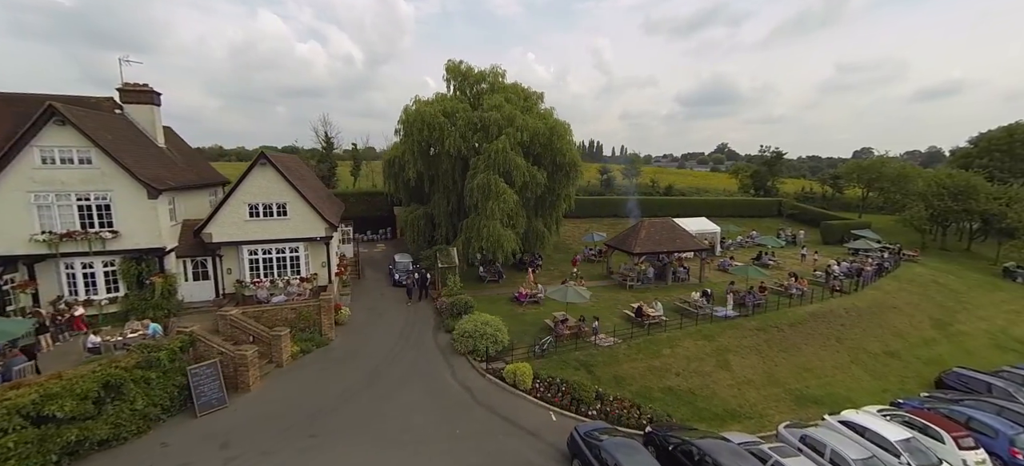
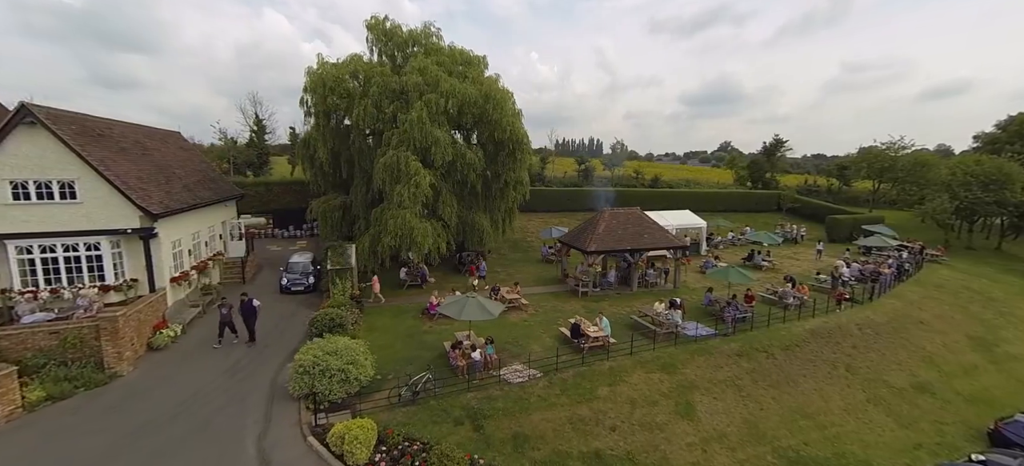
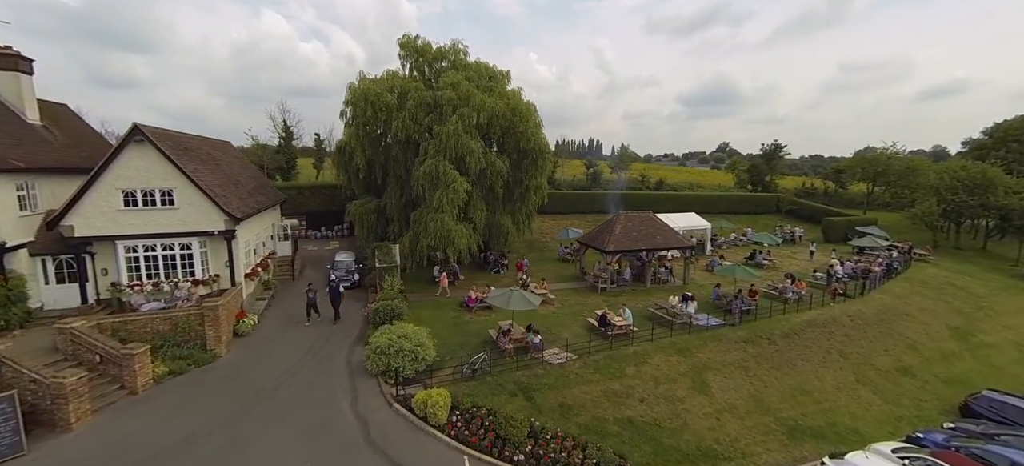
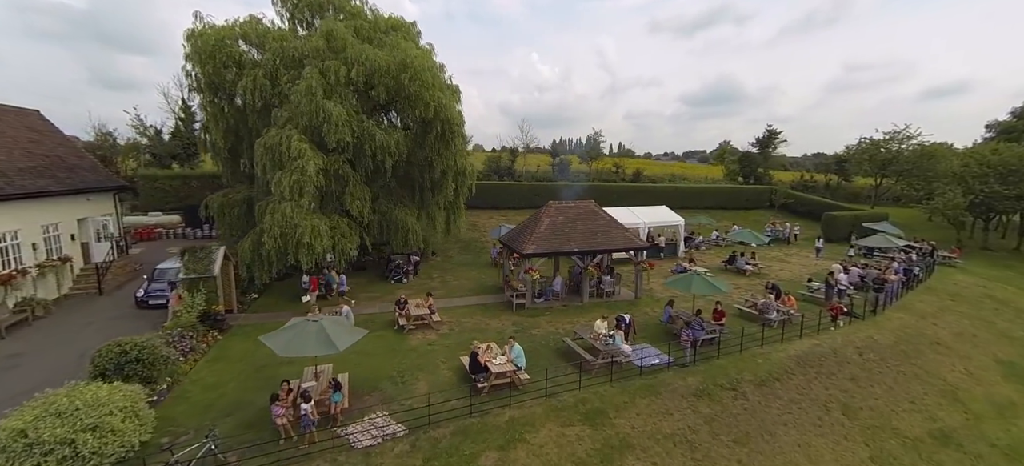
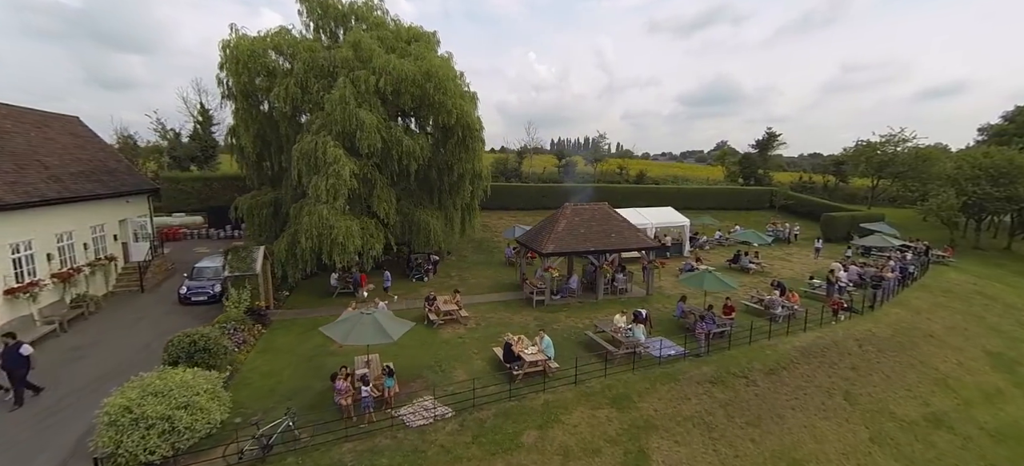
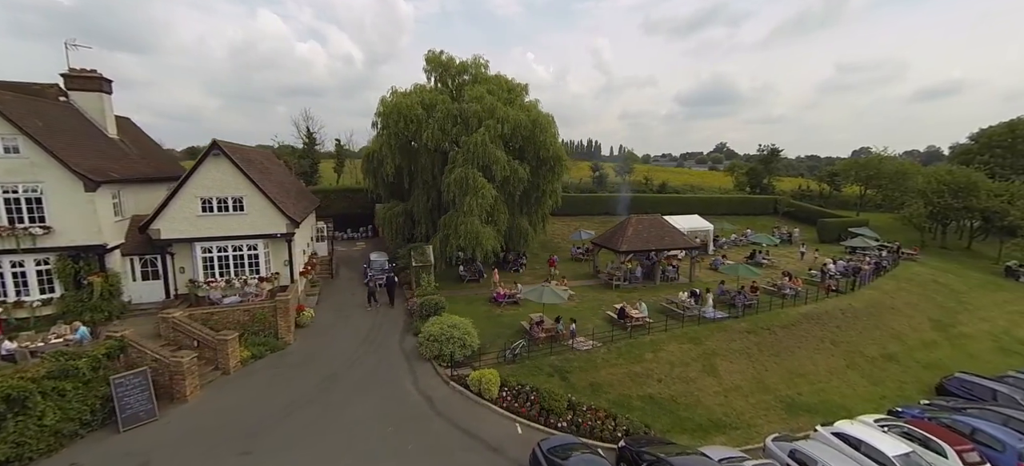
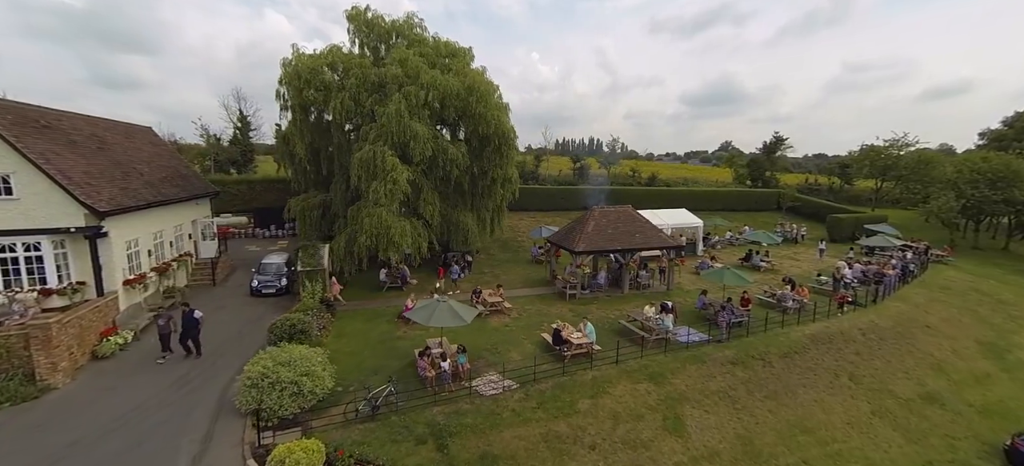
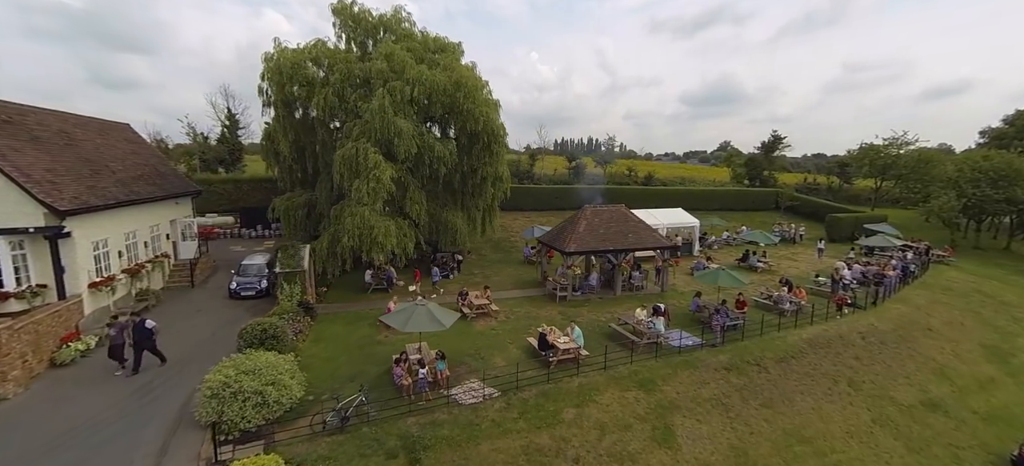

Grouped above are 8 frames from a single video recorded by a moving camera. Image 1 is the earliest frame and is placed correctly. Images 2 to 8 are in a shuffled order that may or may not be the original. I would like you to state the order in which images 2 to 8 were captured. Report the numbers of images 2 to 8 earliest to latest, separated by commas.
6, 3, 2, 7, 8, 5, 4
